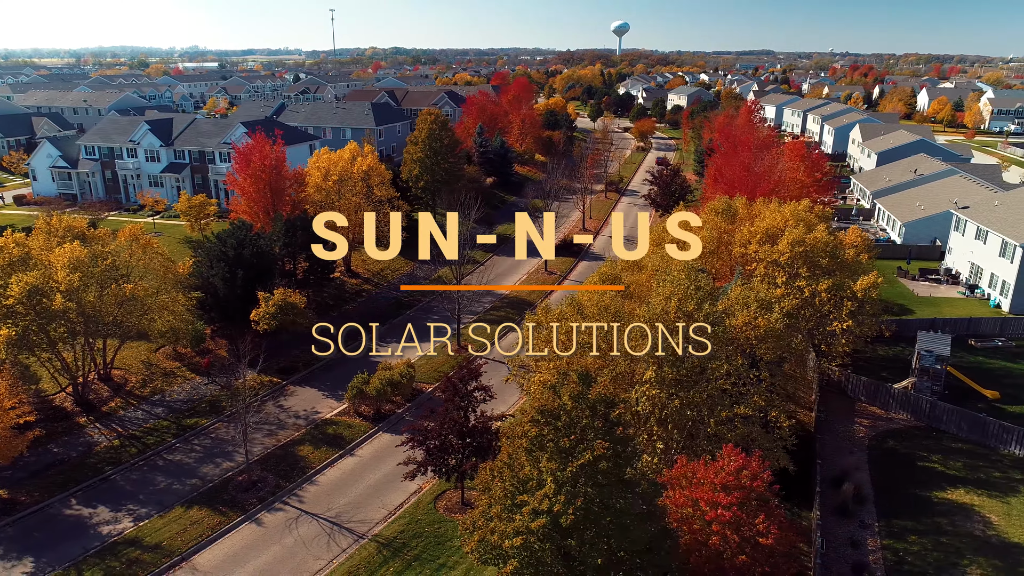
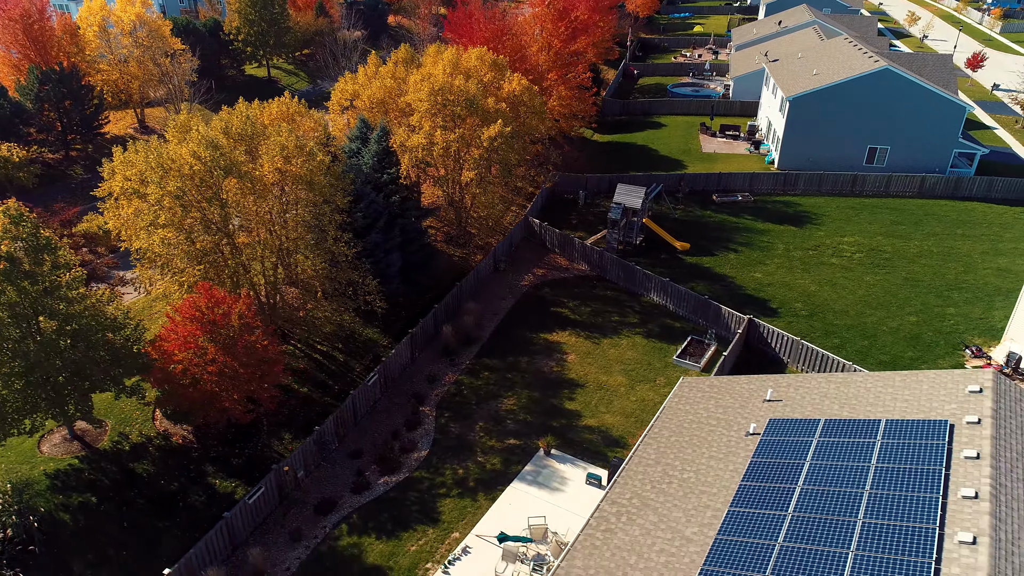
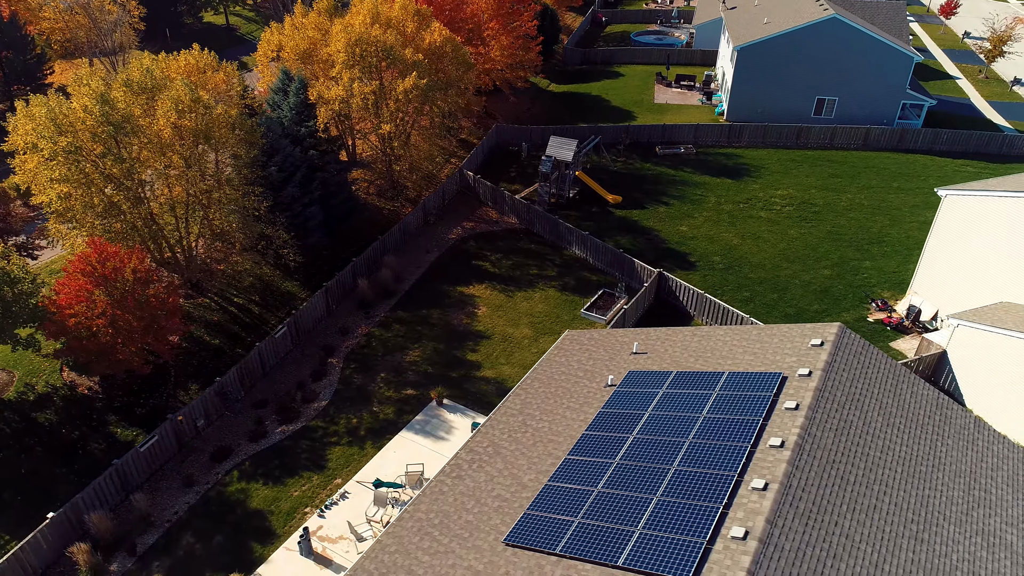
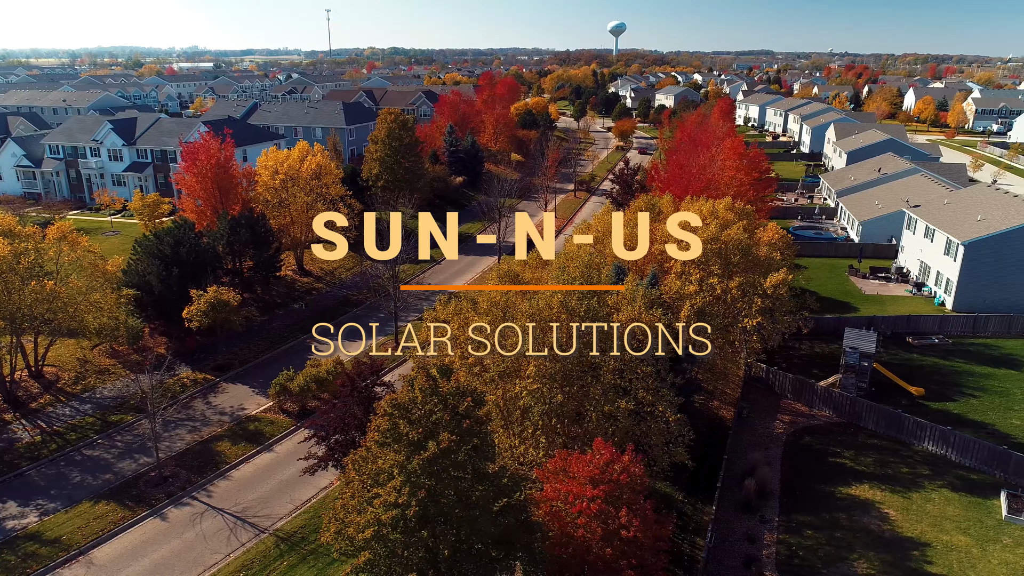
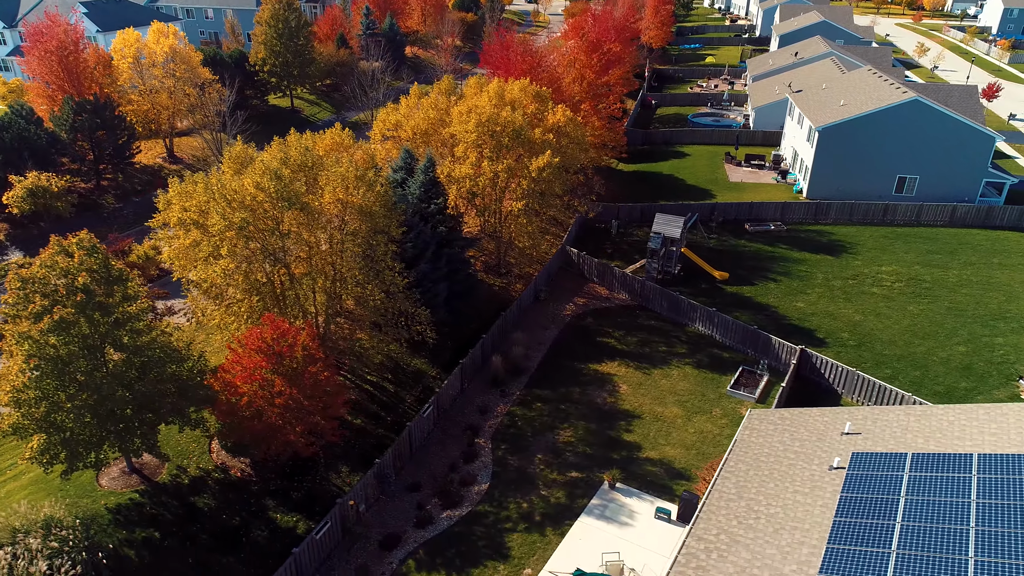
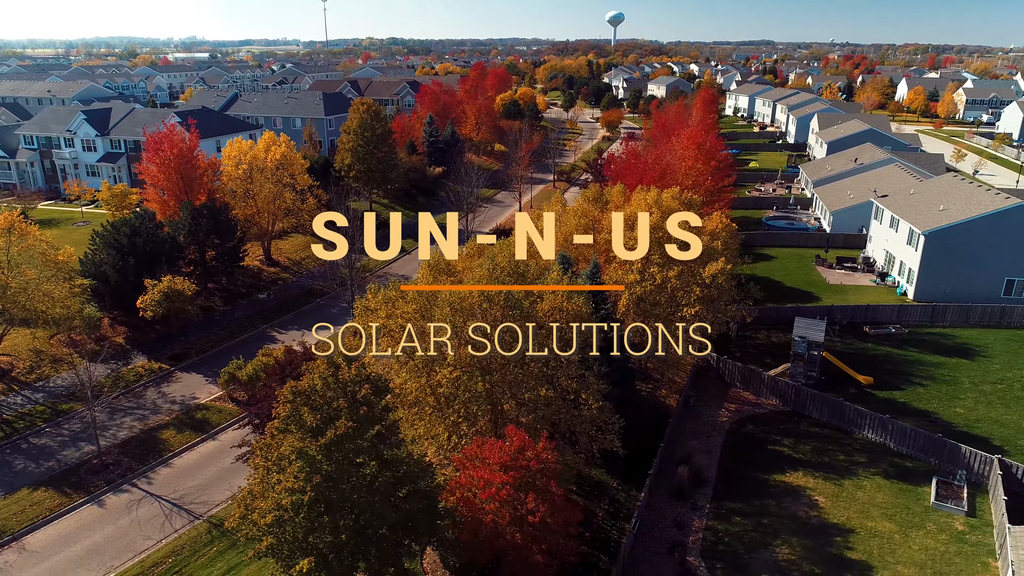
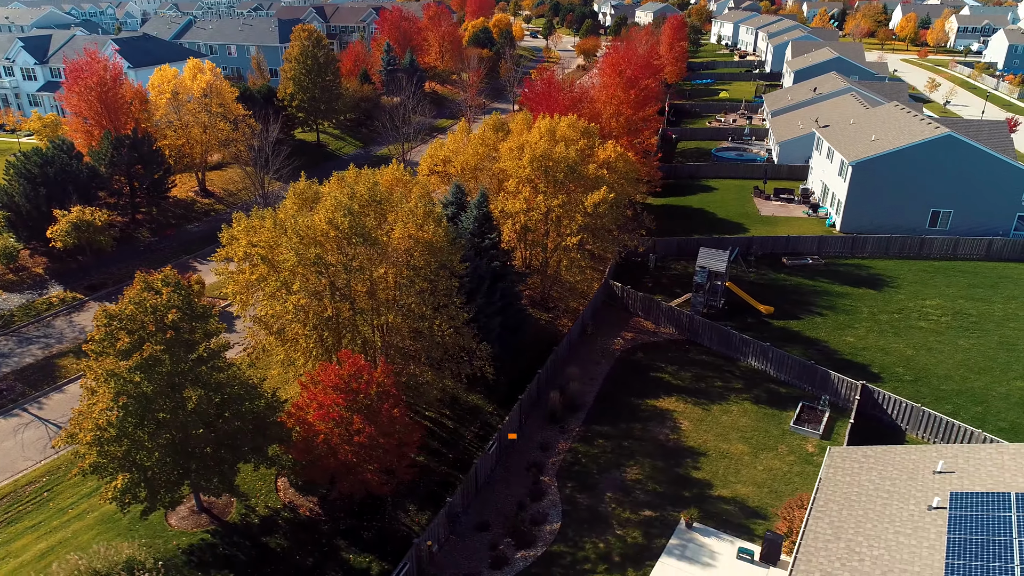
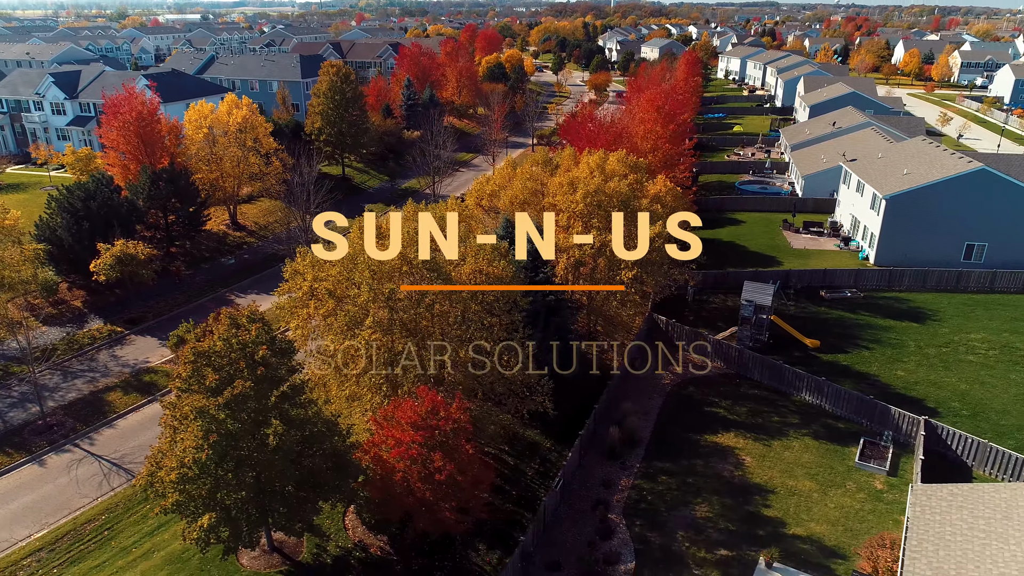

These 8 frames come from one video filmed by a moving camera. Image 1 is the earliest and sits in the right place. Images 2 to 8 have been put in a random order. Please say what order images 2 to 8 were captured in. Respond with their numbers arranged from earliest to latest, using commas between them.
4, 6, 8, 7, 5, 2, 3
